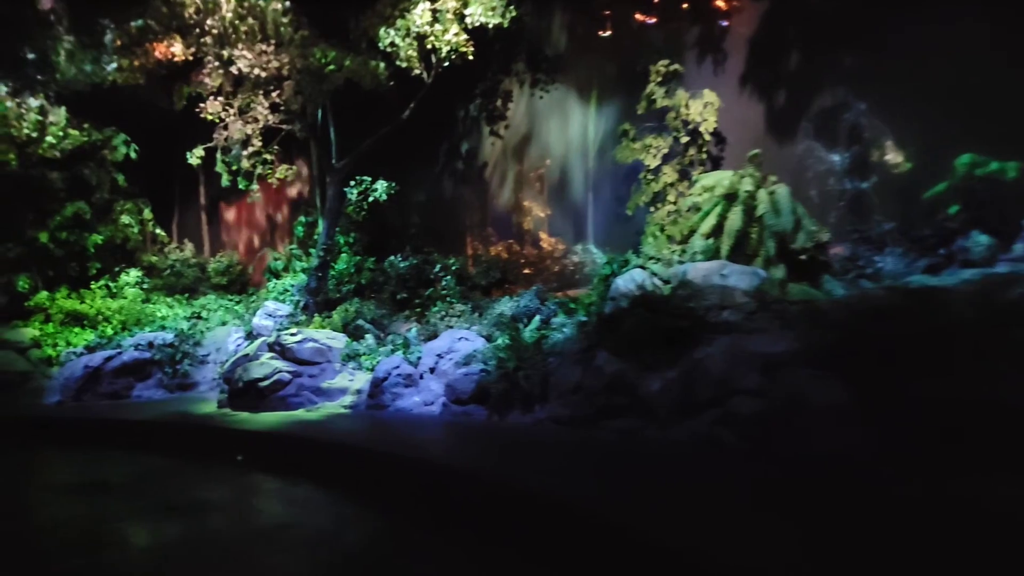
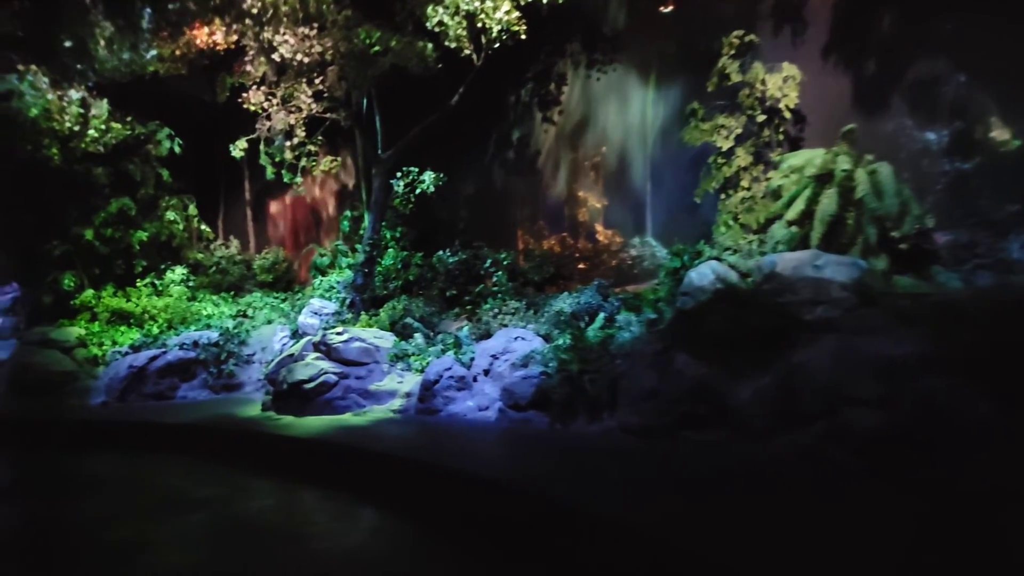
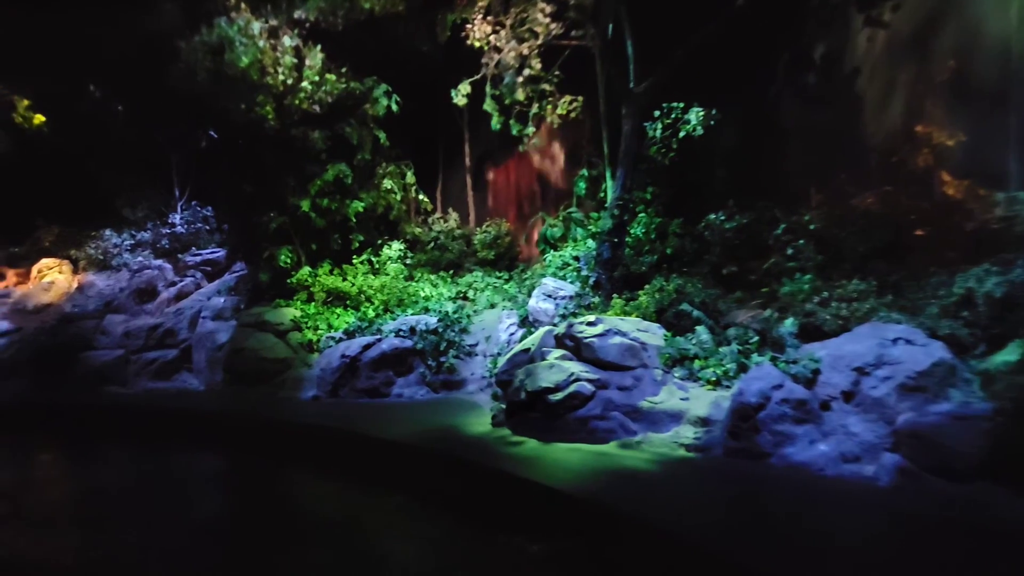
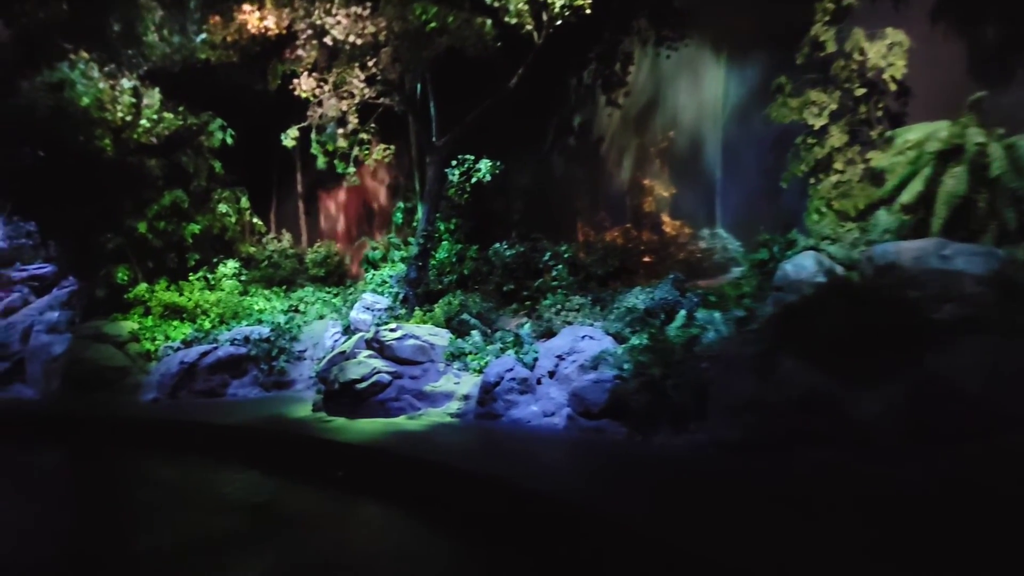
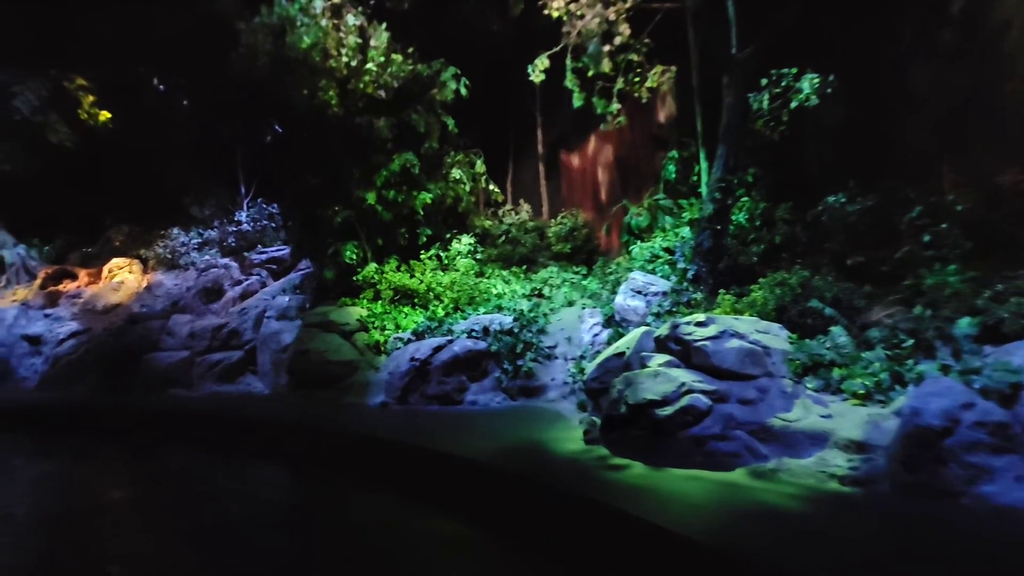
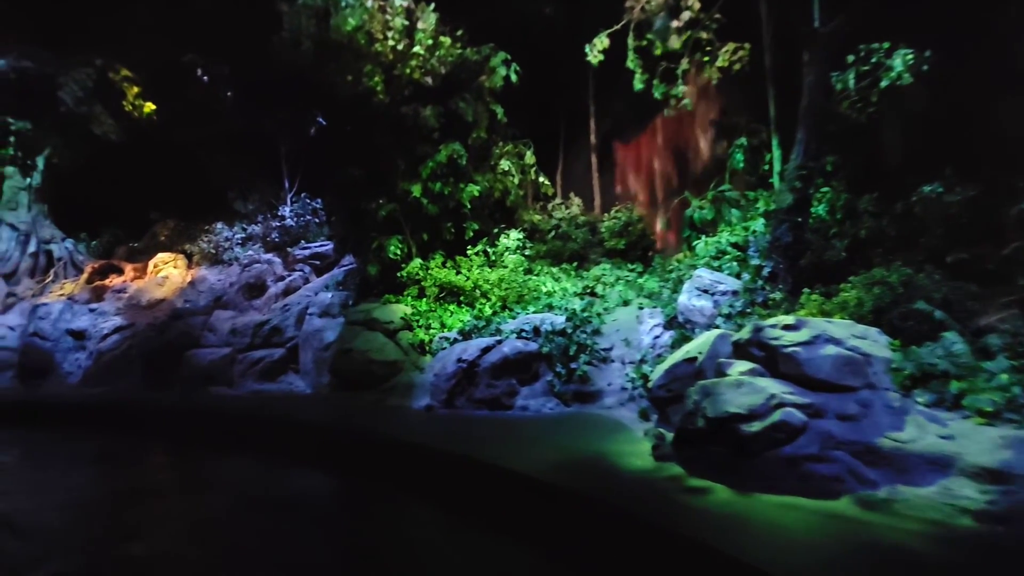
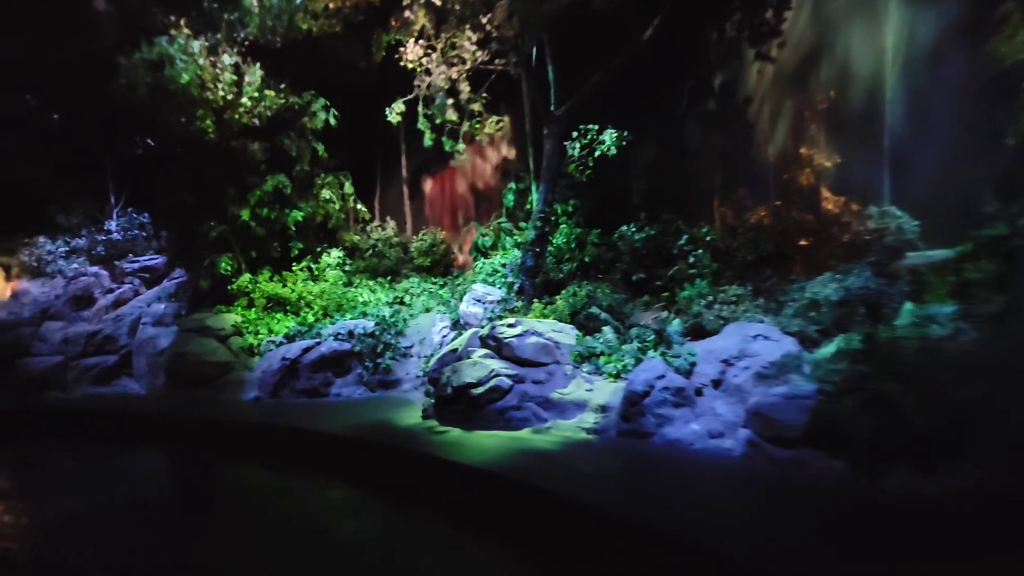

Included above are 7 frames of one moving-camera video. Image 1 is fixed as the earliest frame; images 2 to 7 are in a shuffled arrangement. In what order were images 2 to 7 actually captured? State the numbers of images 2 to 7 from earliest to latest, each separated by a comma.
2, 4, 7, 3, 5, 6
